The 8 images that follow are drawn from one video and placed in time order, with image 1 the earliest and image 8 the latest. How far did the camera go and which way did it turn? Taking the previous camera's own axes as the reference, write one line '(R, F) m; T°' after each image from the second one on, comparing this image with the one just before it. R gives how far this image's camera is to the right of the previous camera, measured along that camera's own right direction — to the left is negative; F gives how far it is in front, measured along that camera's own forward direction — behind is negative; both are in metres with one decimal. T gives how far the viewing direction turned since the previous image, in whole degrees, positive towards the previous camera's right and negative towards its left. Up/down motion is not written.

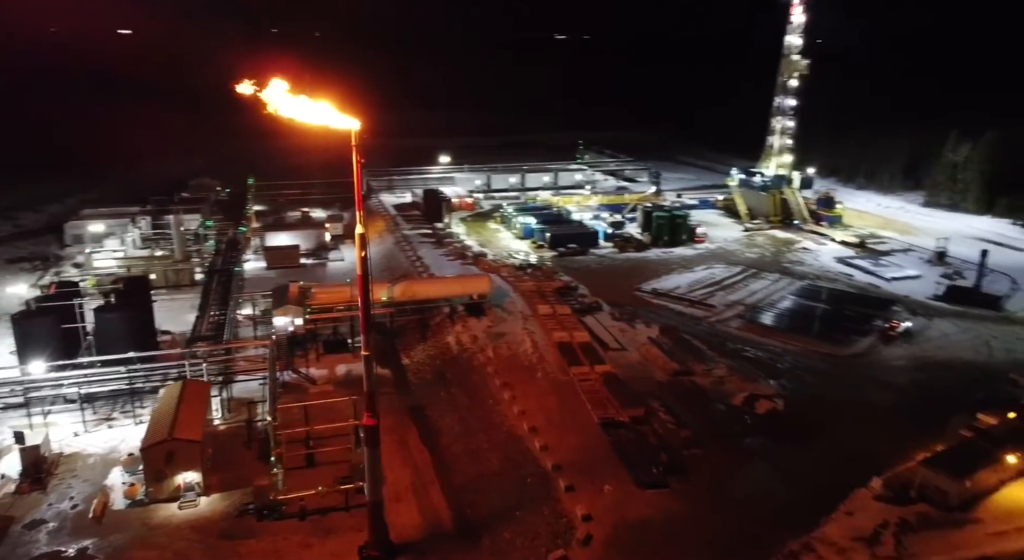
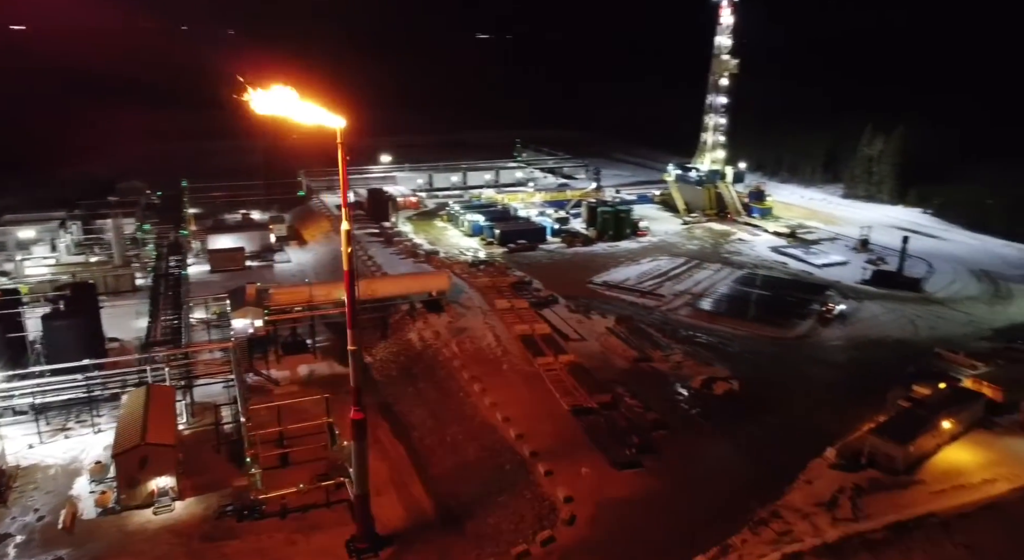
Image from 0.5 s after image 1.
(-0.4, -0.1) m; +5°
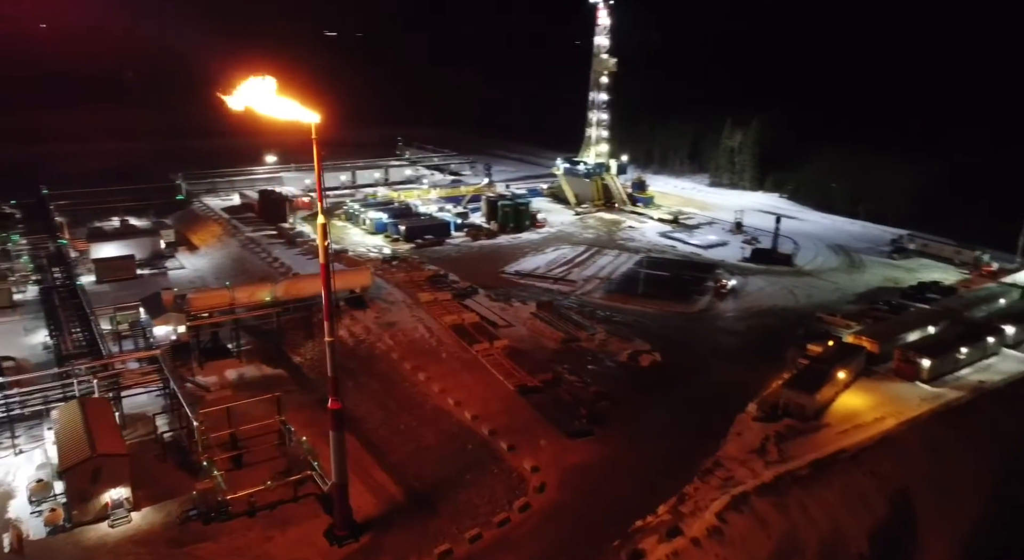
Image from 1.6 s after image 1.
(-0.8, -0.1) m; +10°
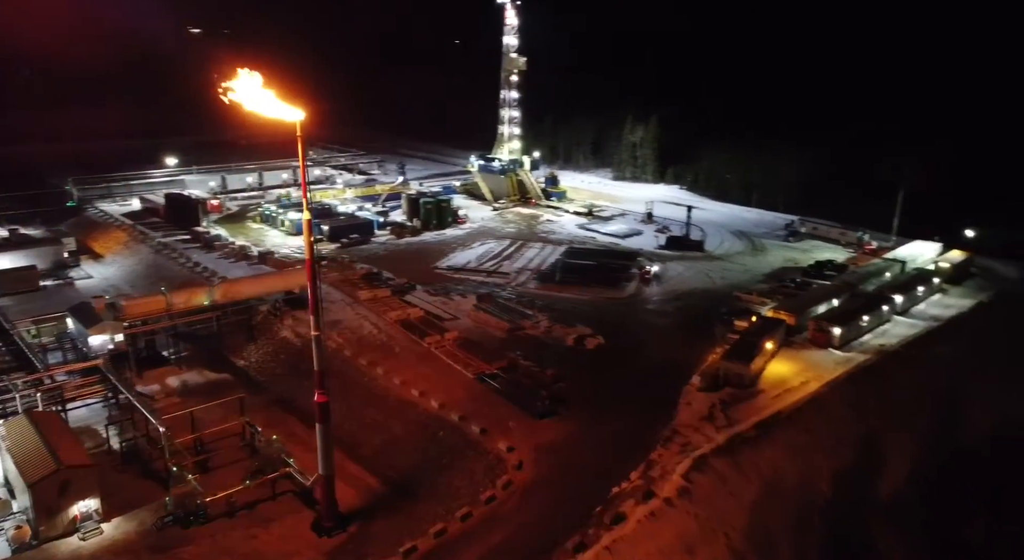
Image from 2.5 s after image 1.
(-0.7, -0.2) m; +8°
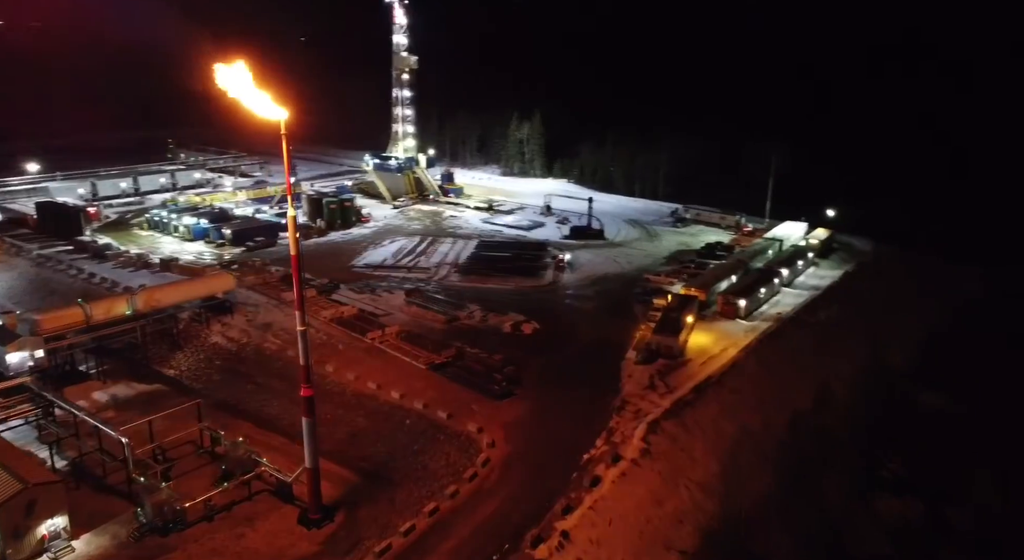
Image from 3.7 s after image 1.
(-0.8, -0.2) m; +9°
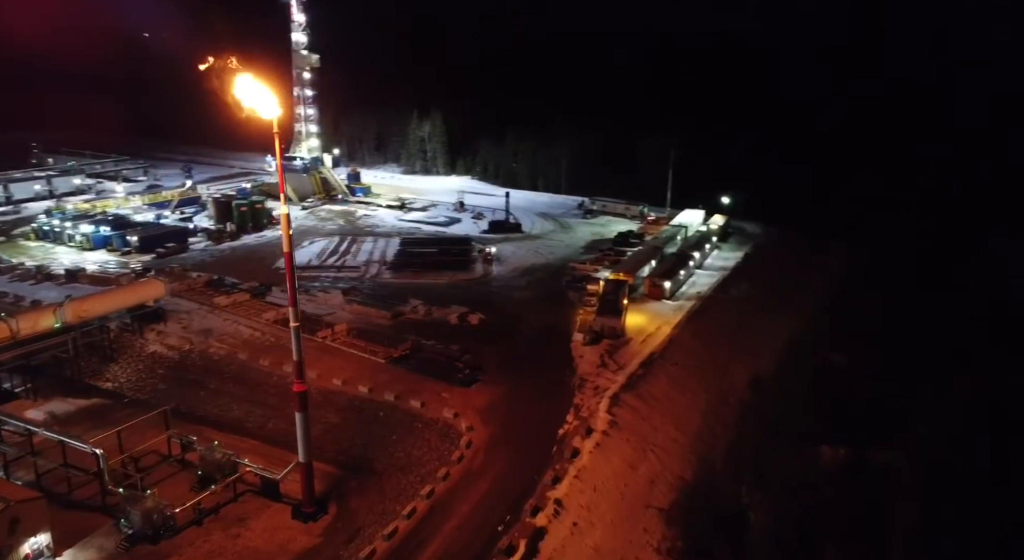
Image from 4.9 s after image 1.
(-0.8, -0.2) m; +8°
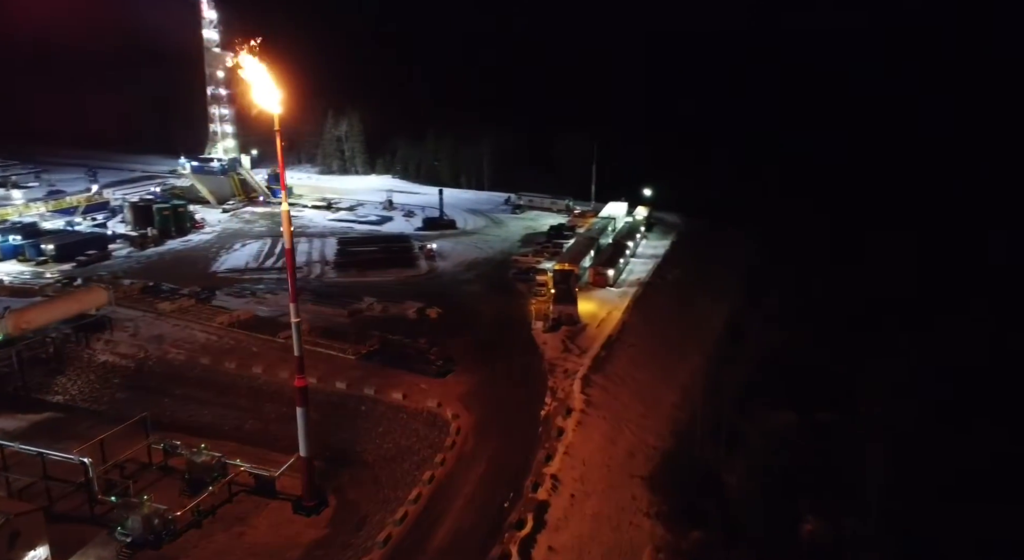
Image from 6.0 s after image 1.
(-0.7, -0.2) m; +7°
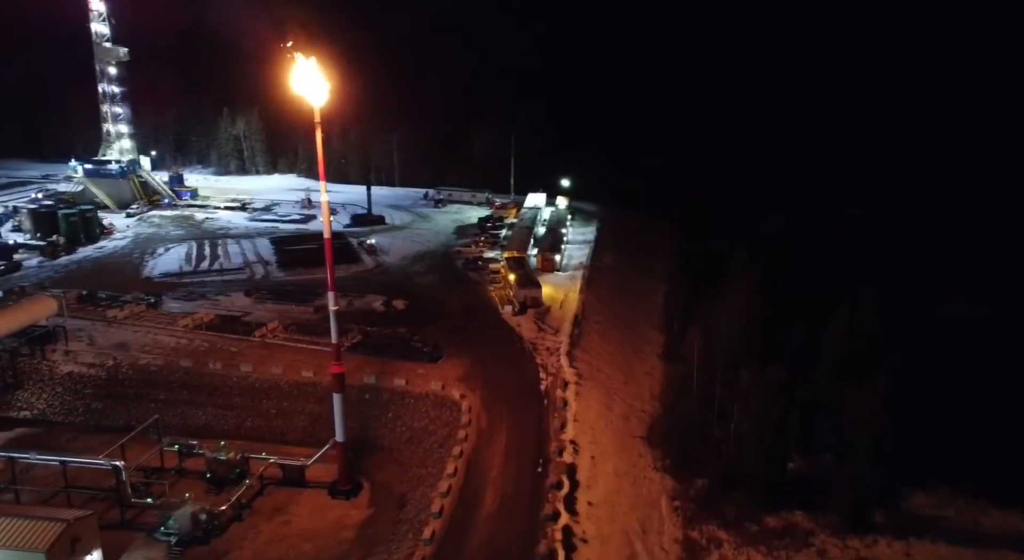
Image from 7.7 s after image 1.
(-1.1, -0.3) m; +8°
